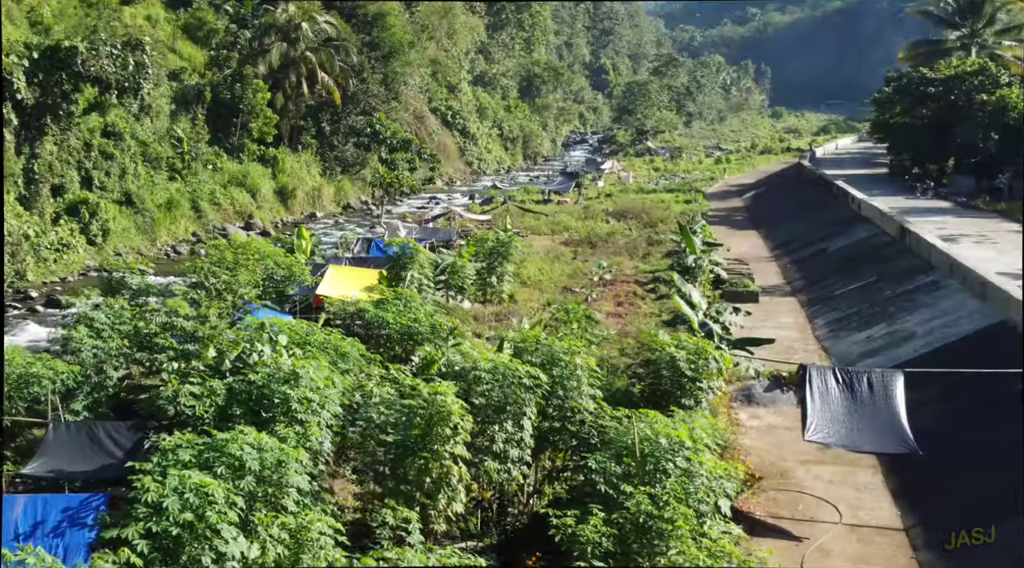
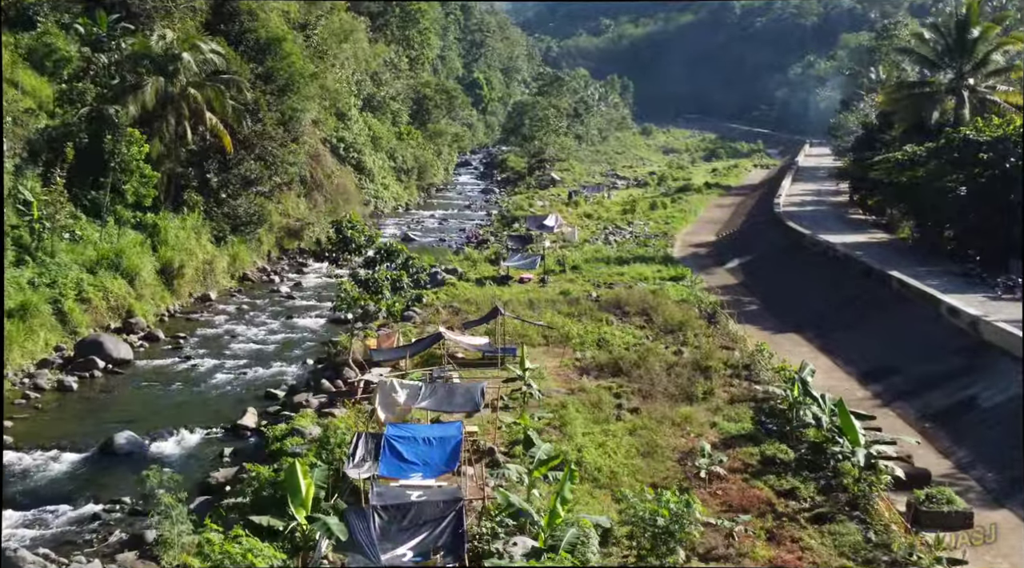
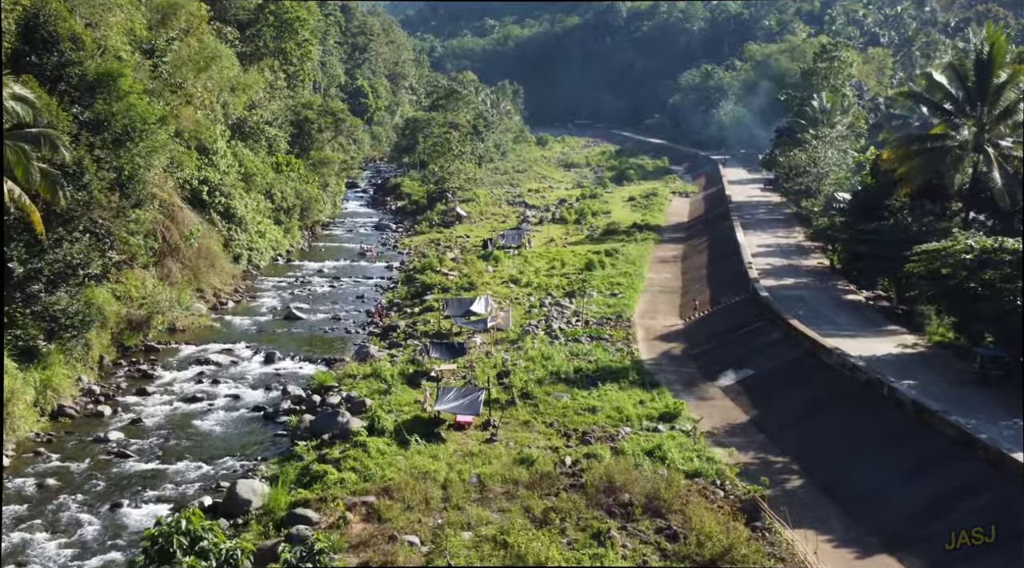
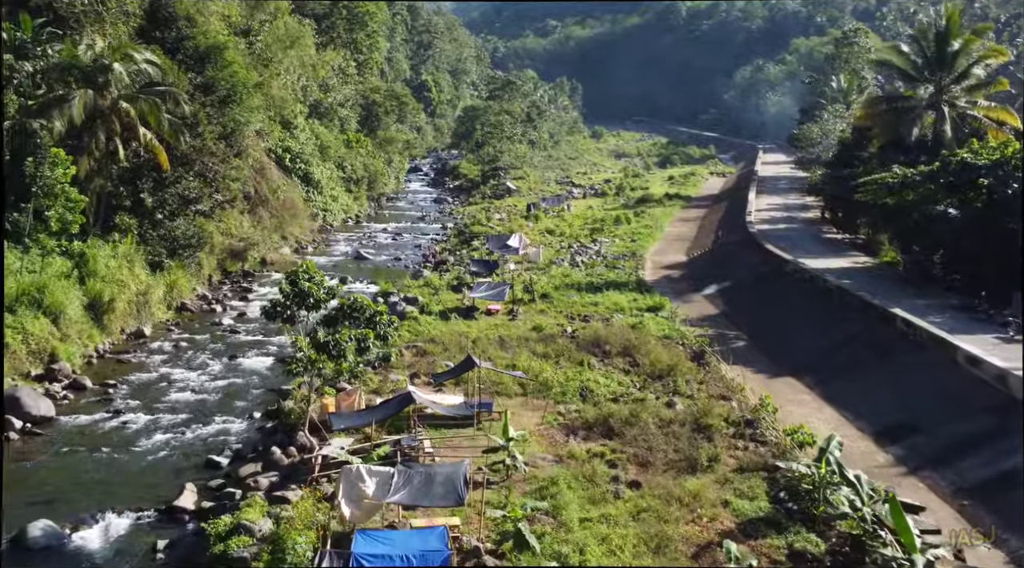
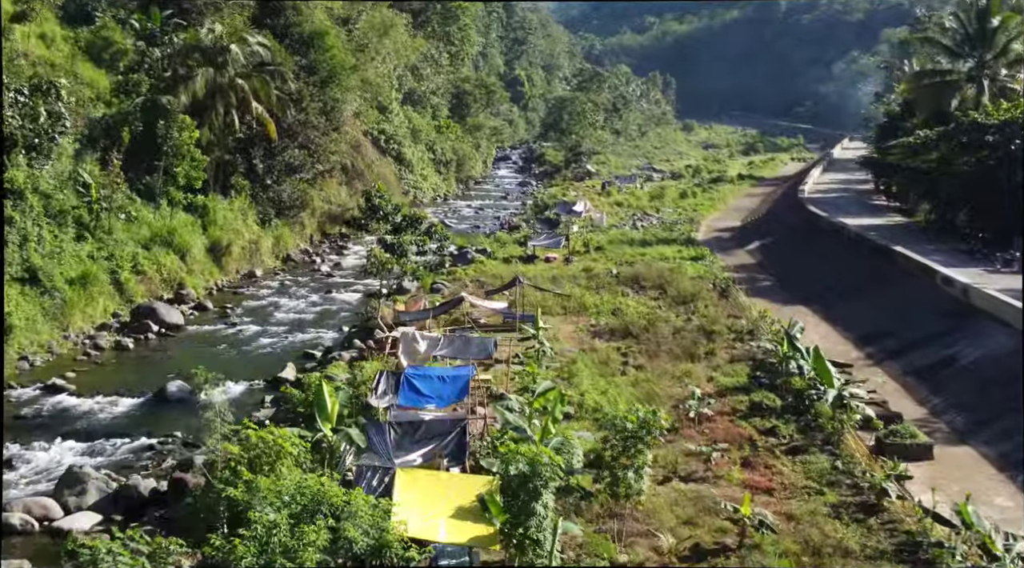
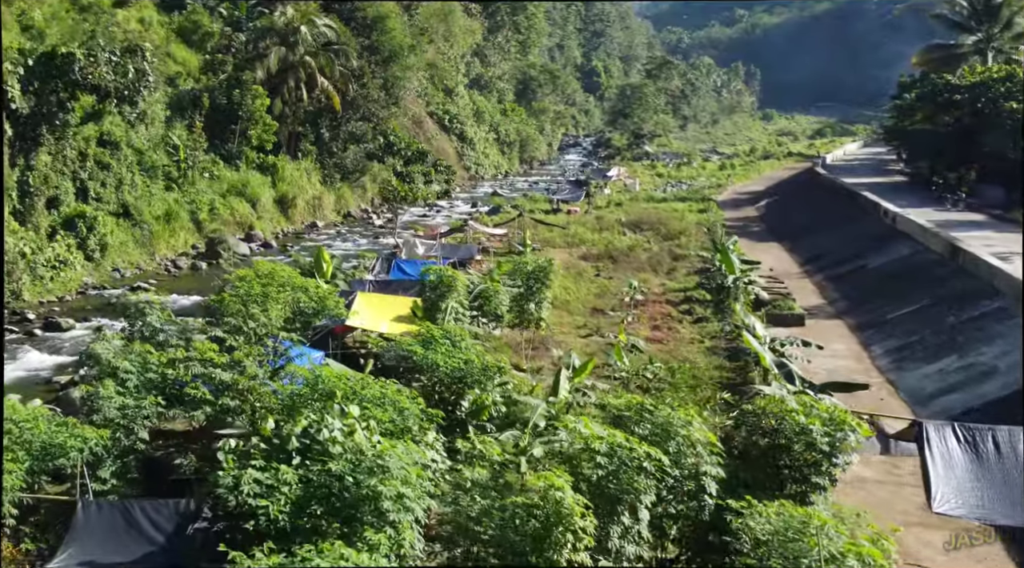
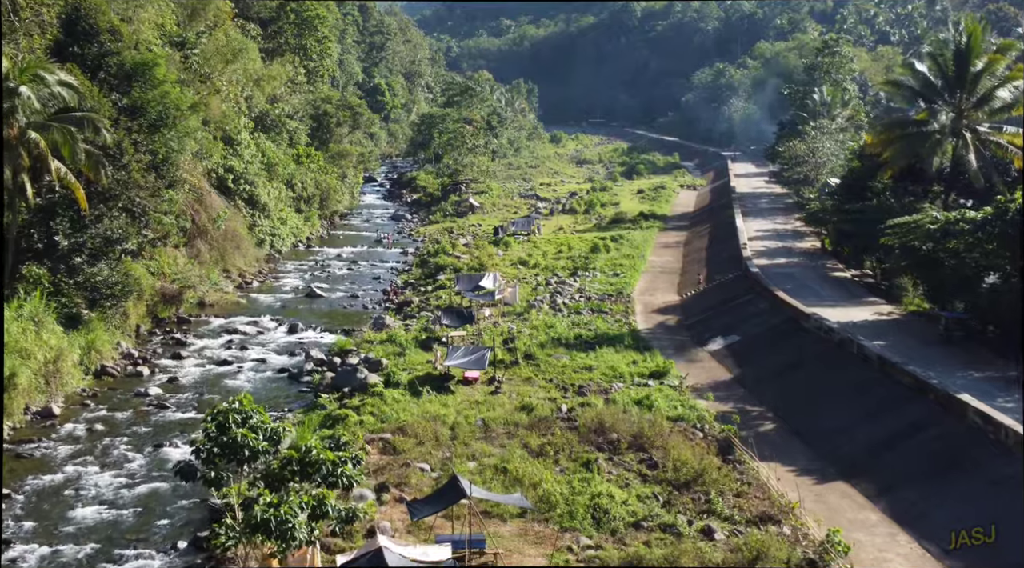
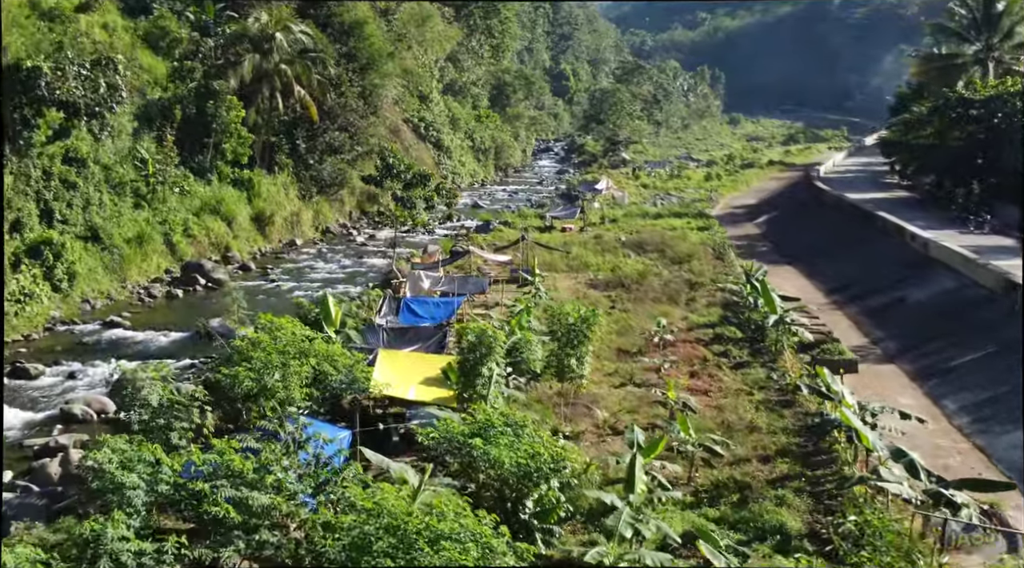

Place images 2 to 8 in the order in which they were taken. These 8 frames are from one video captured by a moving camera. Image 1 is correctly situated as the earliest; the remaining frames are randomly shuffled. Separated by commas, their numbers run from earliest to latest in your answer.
6, 8, 5, 2, 4, 7, 3
